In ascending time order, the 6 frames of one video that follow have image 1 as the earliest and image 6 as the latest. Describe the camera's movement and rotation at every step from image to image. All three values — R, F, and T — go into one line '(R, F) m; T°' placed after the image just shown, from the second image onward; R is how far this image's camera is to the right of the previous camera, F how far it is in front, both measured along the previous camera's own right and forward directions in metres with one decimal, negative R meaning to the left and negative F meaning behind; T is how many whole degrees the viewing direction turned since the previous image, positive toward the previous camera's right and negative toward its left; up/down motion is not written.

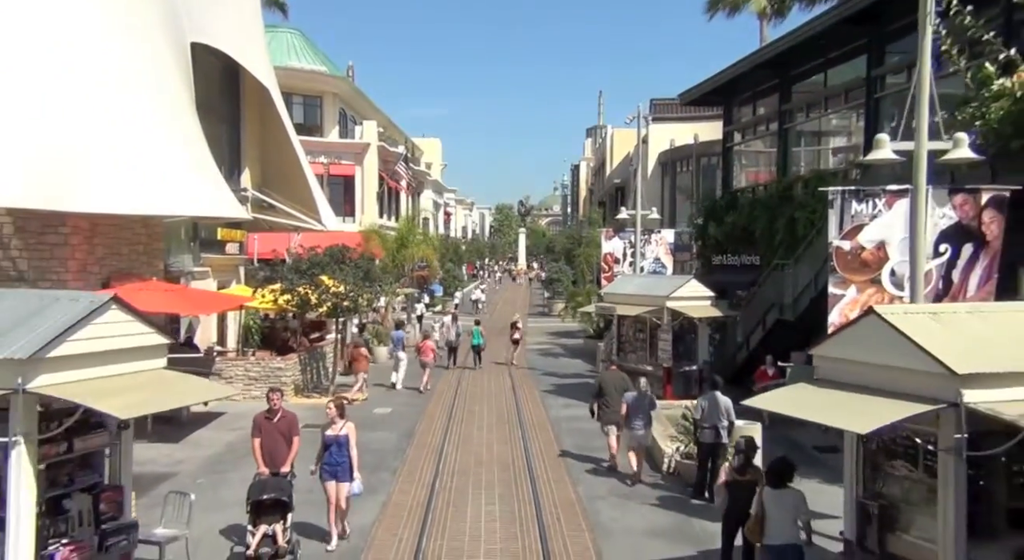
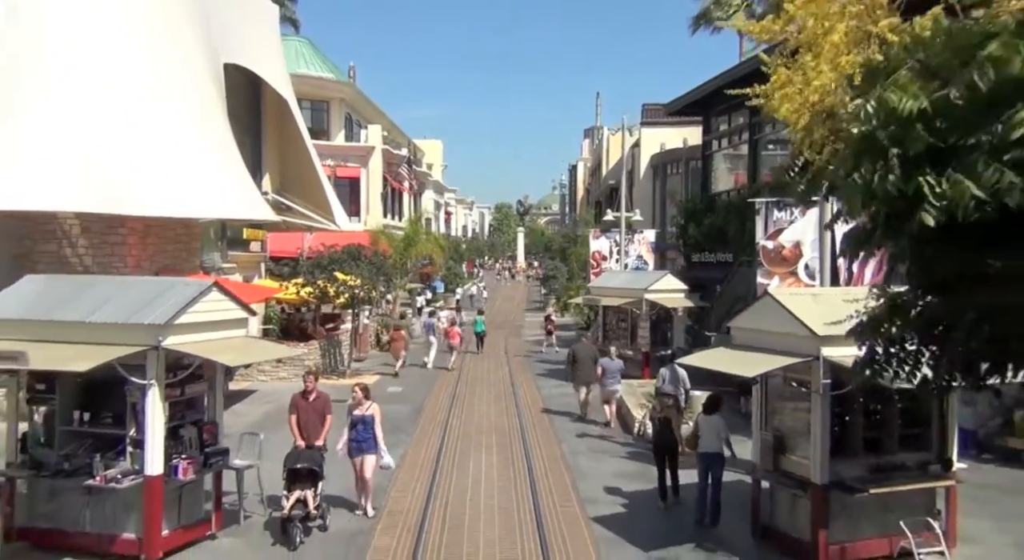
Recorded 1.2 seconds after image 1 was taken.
(+0.1, -2.4) m; 0°
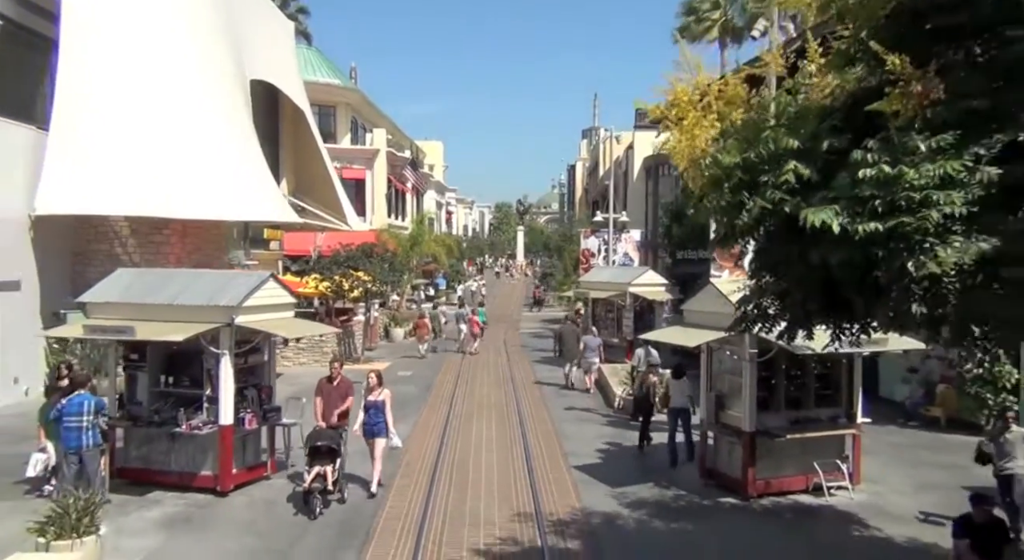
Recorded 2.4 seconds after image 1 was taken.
(+0.1, -2.3) m; 0°
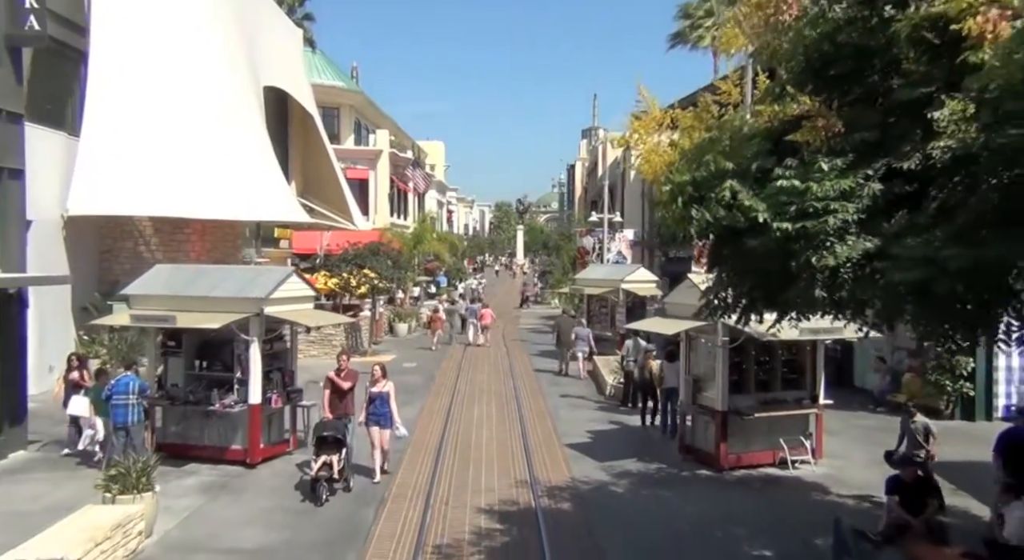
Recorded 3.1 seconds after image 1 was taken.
(0.0, -1.3) m; 0°
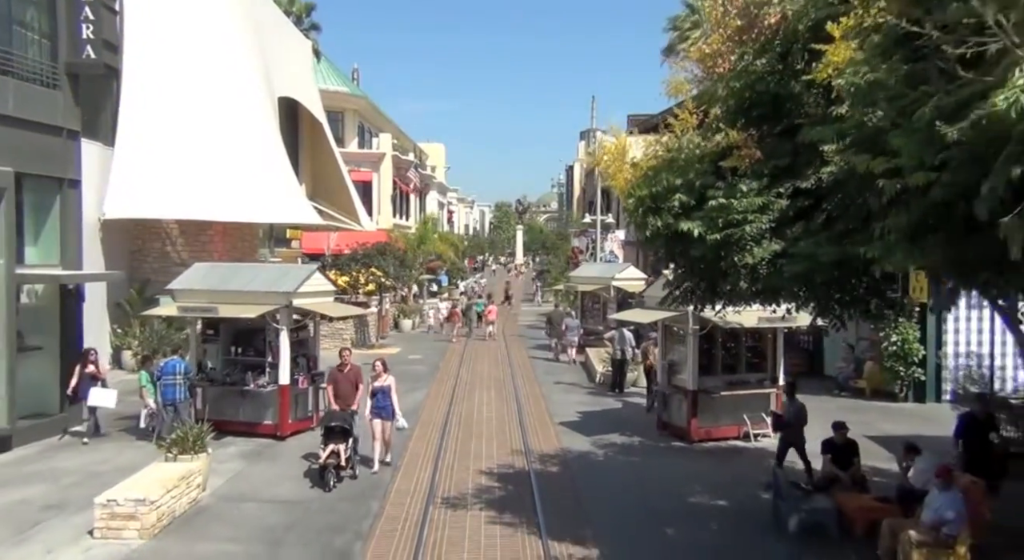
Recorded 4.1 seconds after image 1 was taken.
(+0.1, -1.7) m; 0°
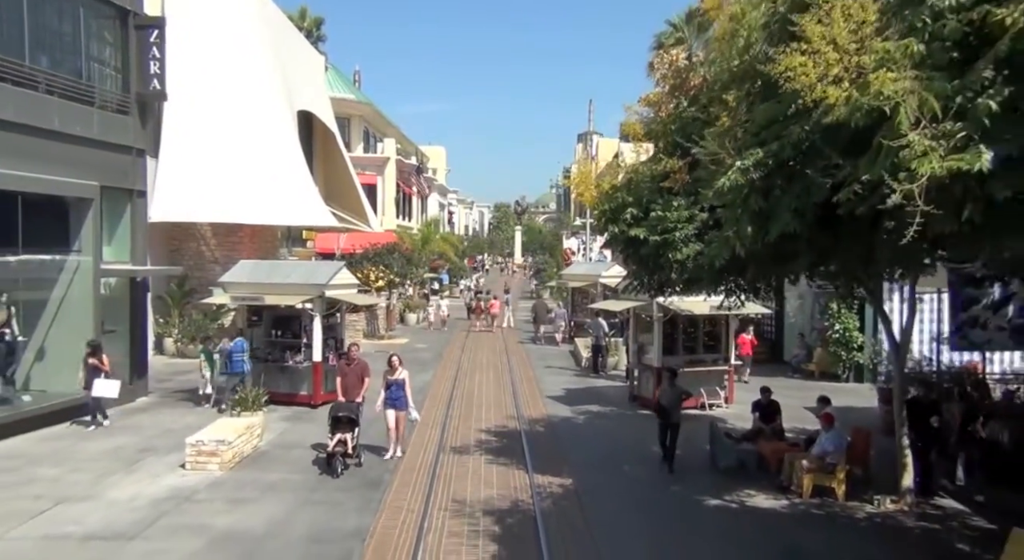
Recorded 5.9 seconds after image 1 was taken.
(+0.1, -2.8) m; 0°
